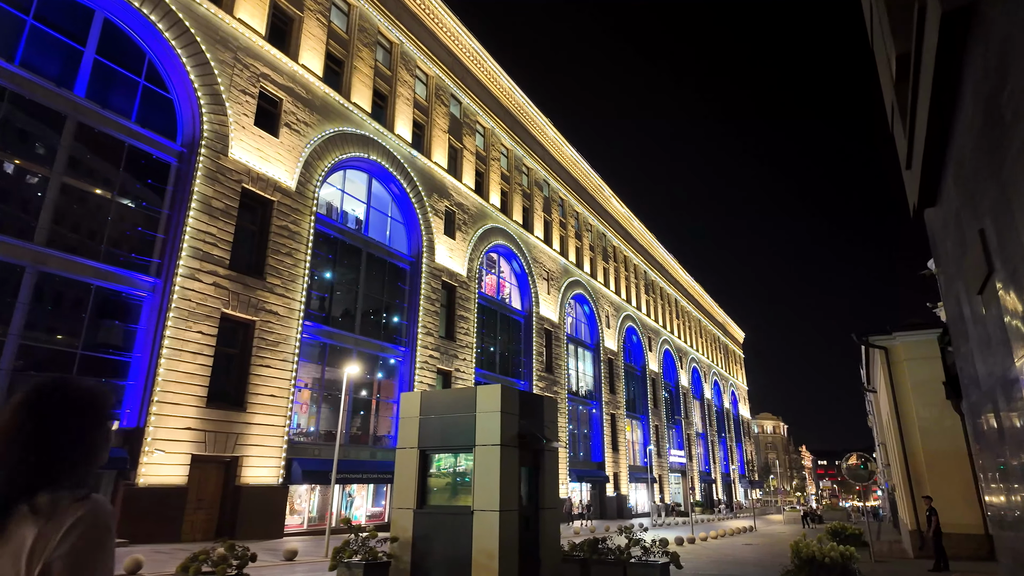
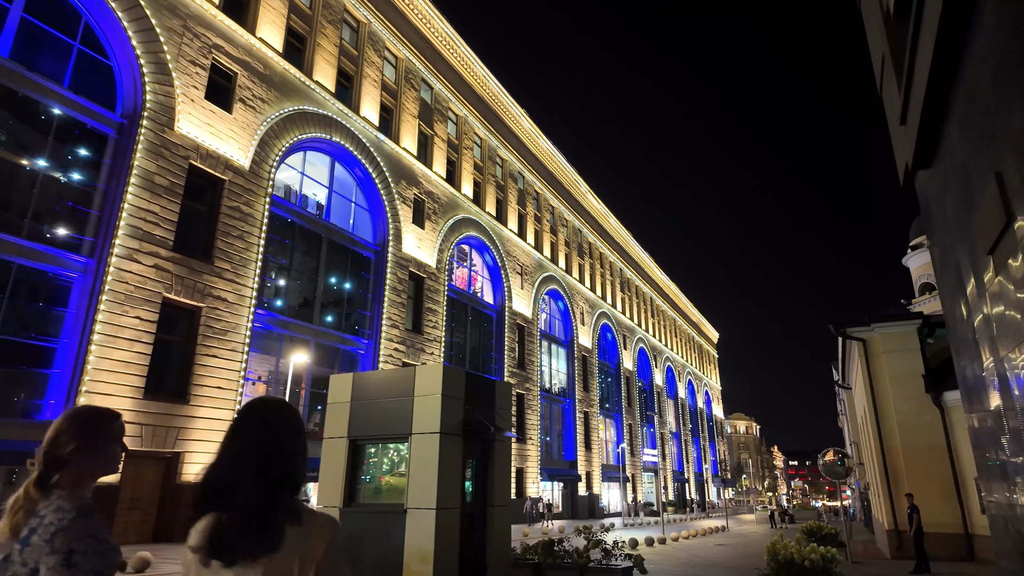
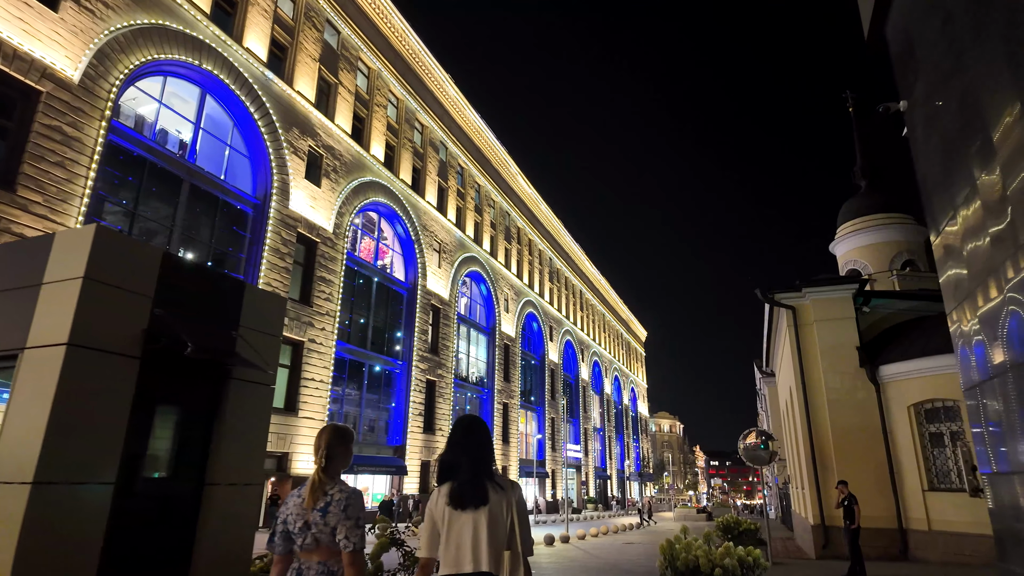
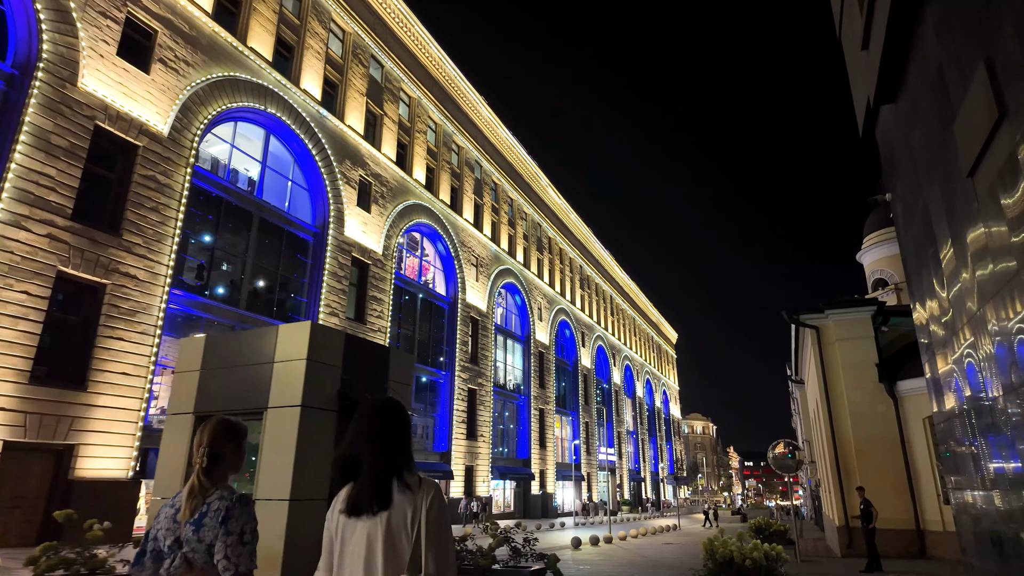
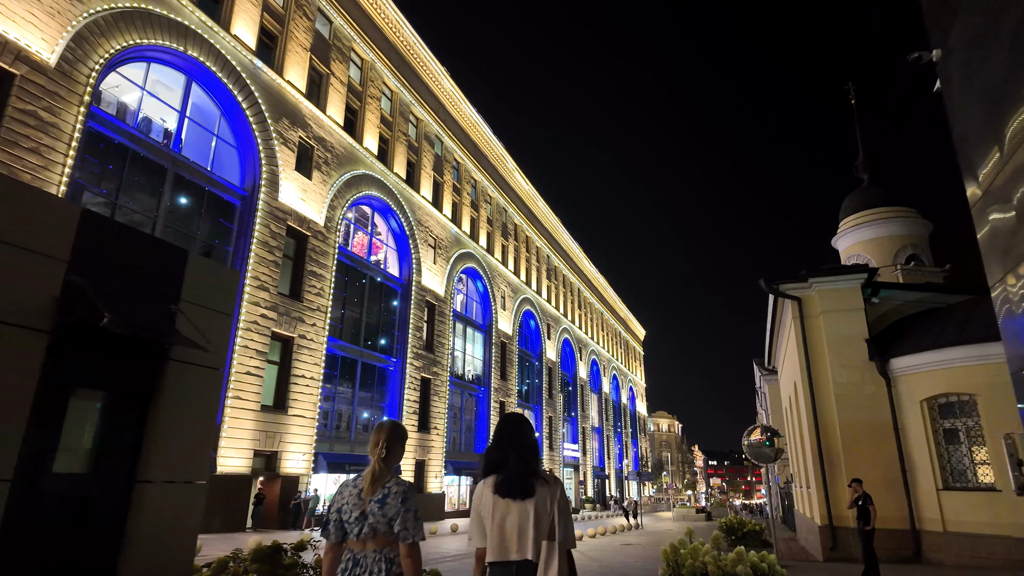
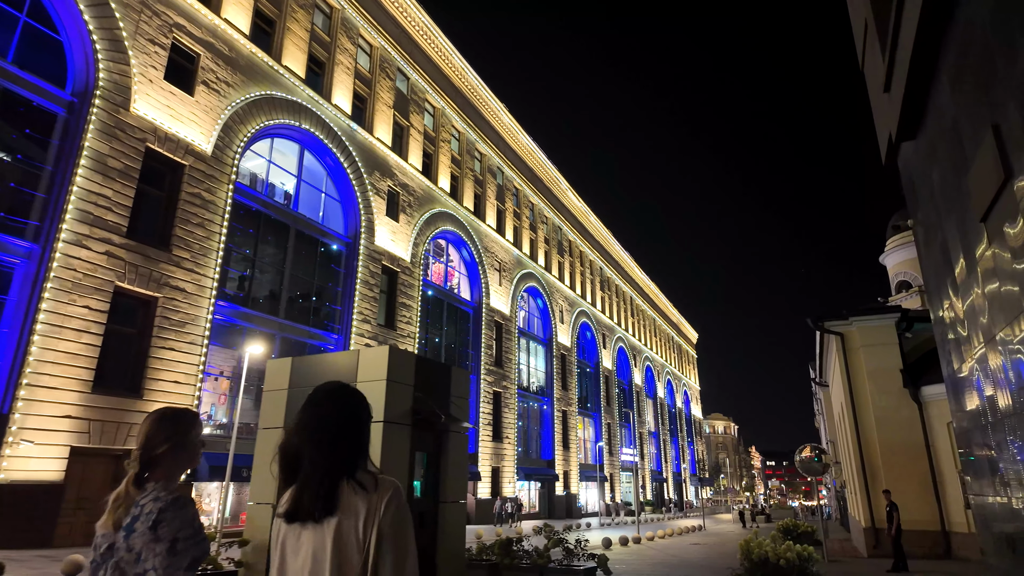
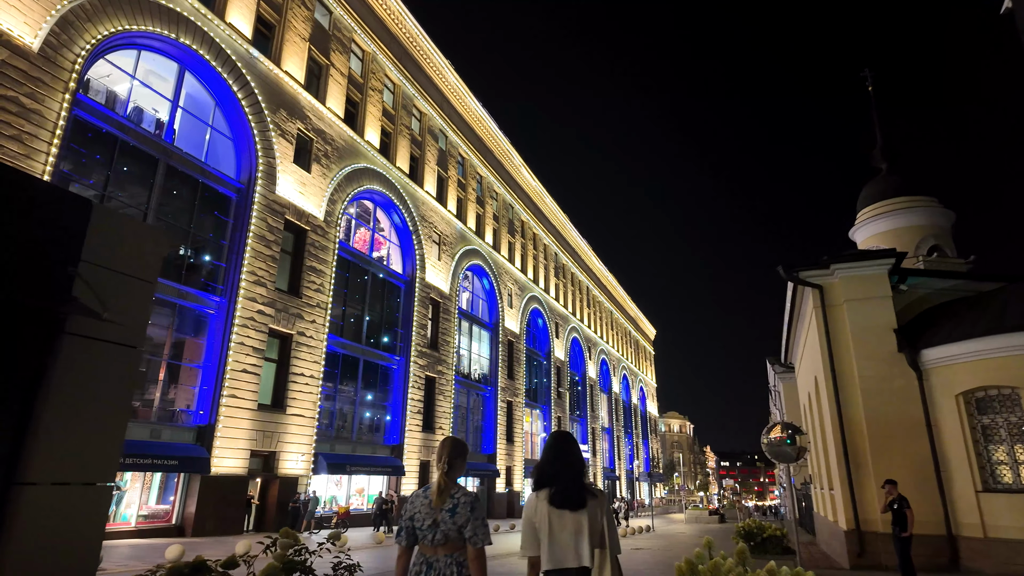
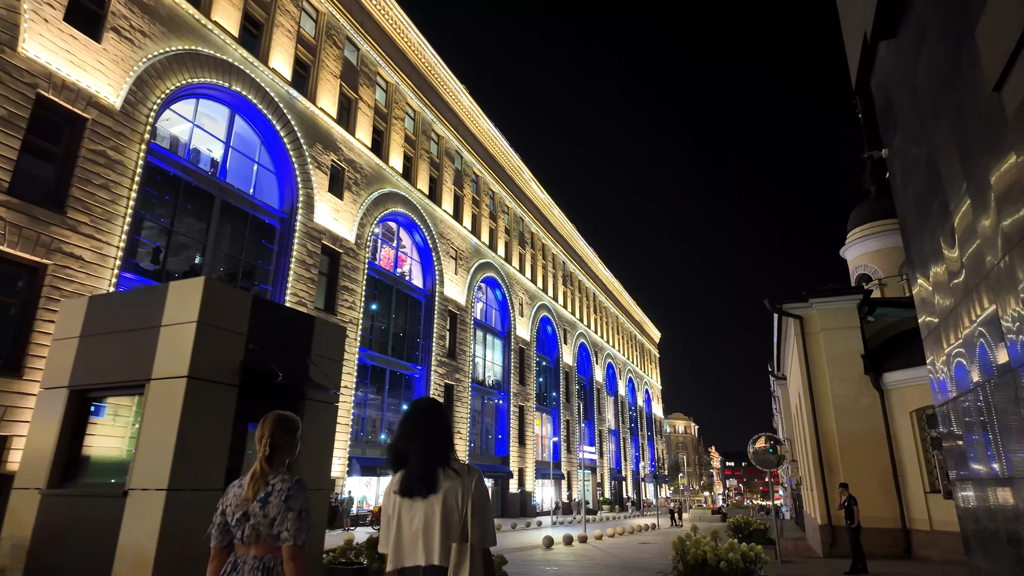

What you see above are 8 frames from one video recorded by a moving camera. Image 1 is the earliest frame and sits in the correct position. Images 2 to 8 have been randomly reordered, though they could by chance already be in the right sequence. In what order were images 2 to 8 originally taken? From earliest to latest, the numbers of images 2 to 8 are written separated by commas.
2, 6, 4, 8, 3, 5, 7
